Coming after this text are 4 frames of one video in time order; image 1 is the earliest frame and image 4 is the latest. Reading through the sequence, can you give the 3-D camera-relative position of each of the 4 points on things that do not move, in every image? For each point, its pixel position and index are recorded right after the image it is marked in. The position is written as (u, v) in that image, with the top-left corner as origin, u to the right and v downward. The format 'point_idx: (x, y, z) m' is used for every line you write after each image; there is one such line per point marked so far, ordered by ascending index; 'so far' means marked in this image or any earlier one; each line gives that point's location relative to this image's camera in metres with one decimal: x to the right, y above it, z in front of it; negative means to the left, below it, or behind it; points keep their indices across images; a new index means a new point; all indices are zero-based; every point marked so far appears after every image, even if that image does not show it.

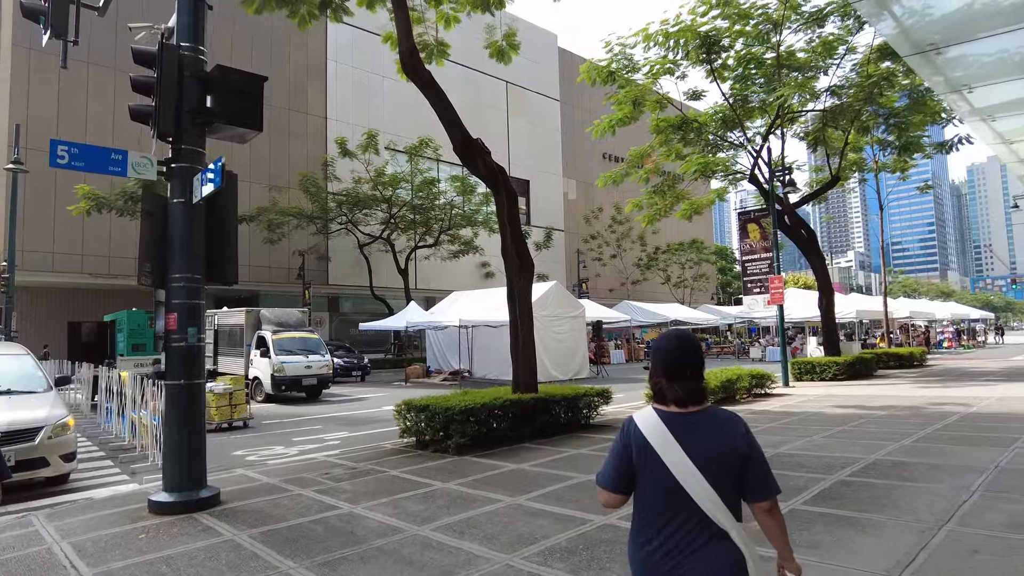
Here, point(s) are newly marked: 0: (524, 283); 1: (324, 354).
0: (+0.2, +0.1, +9.4) m
1: (-5.2, -1.8, +17.8) m
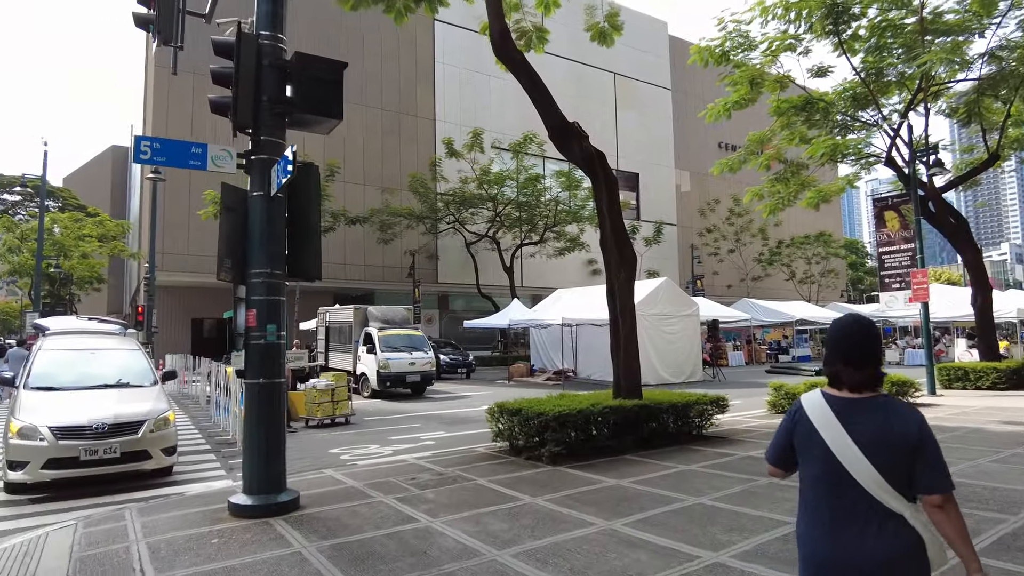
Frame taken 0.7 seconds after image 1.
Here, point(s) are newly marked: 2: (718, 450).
0: (+1.5, +0.1, +8.6) m
1: (-2.4, -1.7, +17.8) m
2: (+2.6, -2.1, +8.3) m
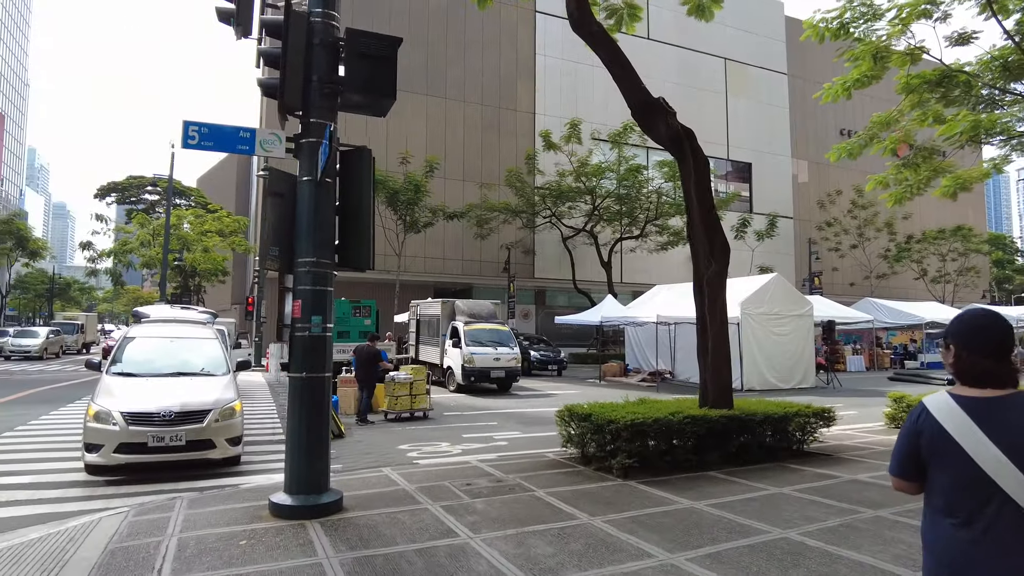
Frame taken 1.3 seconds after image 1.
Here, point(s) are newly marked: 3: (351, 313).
0: (+2.4, +0.2, +7.6) m
1: (0.0, -1.6, +17.3) m
2: (+3.4, -2.0, +7.1) m
3: (-4.4, -0.7, +17.3) m
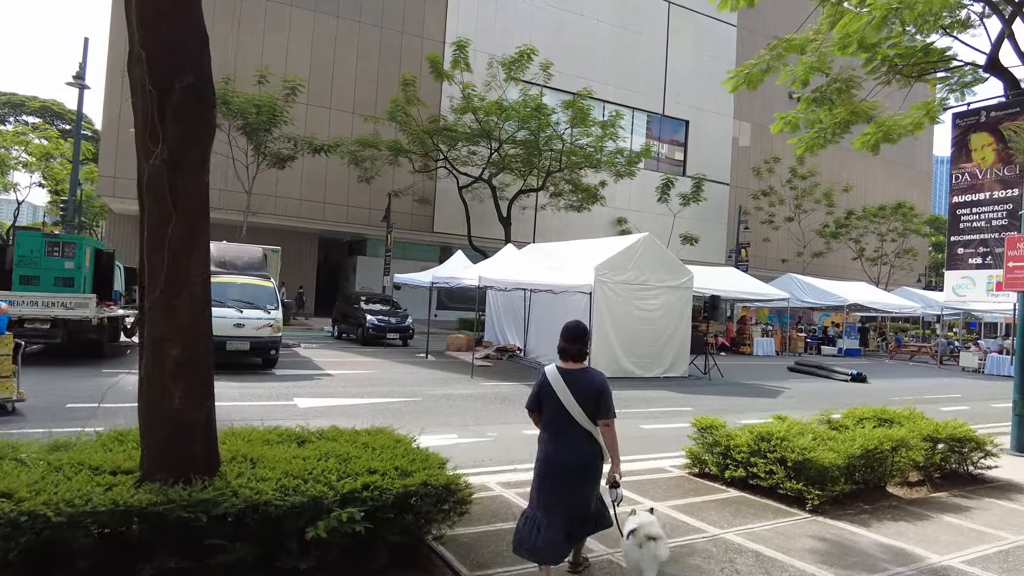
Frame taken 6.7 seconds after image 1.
0: (-1.7, +0.7, +3.2) m
1: (-4.7, -0.4, +12.9) m
2: (-0.8, -1.6, +2.9) m
3: (-9.0, +0.7, +12.5) m
